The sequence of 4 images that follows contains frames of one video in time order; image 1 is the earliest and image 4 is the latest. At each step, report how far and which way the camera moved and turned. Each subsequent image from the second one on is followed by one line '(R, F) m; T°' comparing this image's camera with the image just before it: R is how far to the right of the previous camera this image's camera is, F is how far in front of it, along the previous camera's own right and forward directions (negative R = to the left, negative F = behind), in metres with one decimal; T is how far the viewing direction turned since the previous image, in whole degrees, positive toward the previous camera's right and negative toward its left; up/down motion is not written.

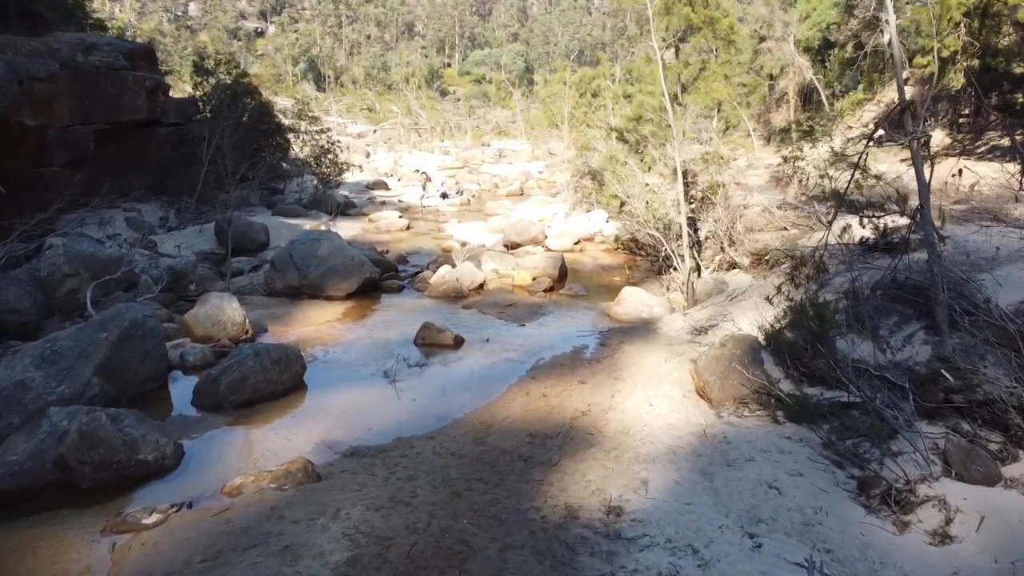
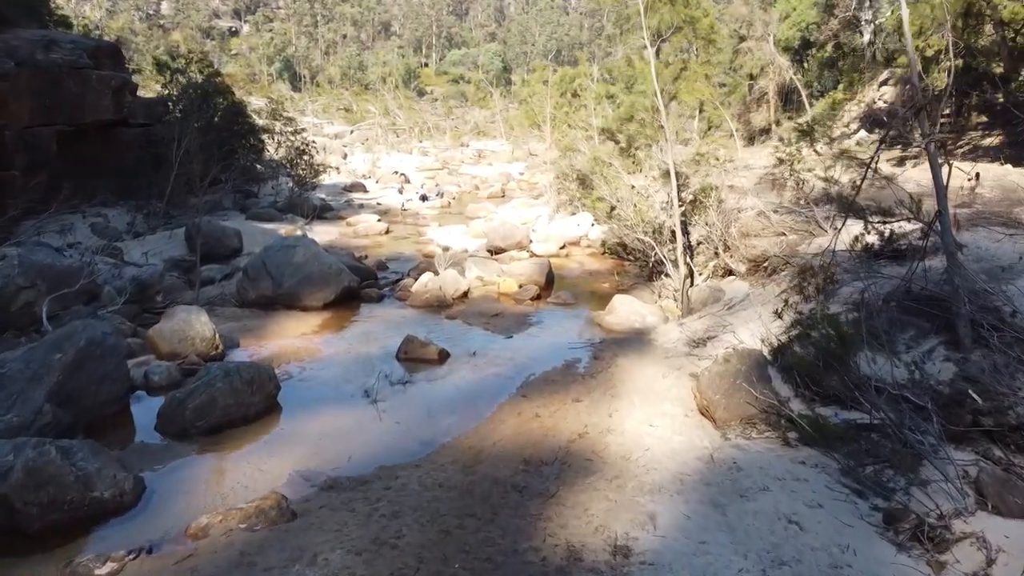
(-0.1, +0.4) m; +2°
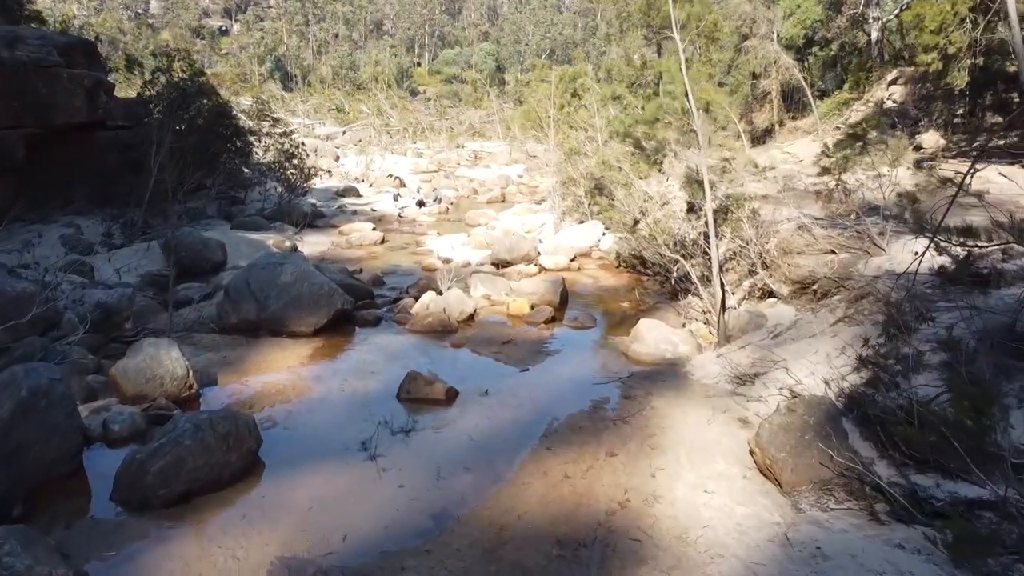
(-0.2, +0.9) m; +1°
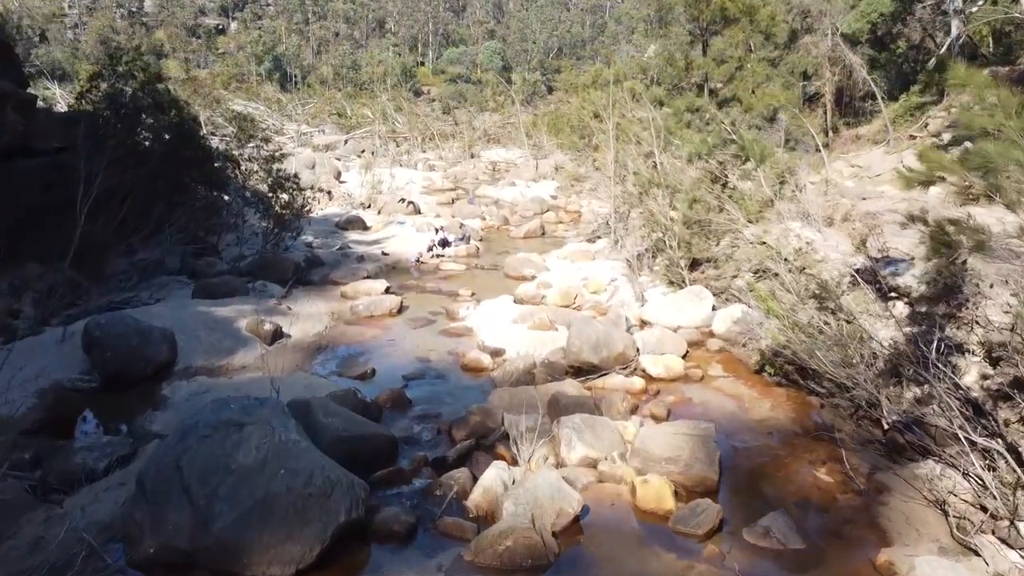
(-0.8, +3.6) m; 0°
